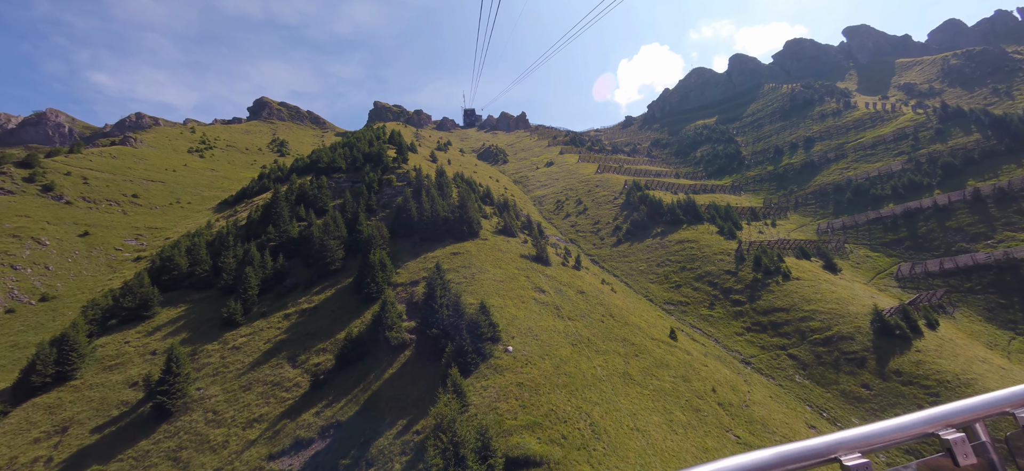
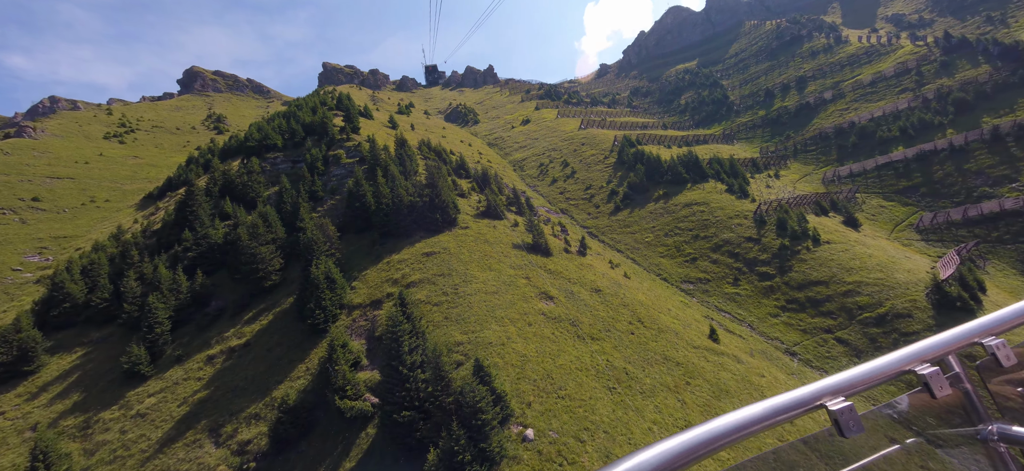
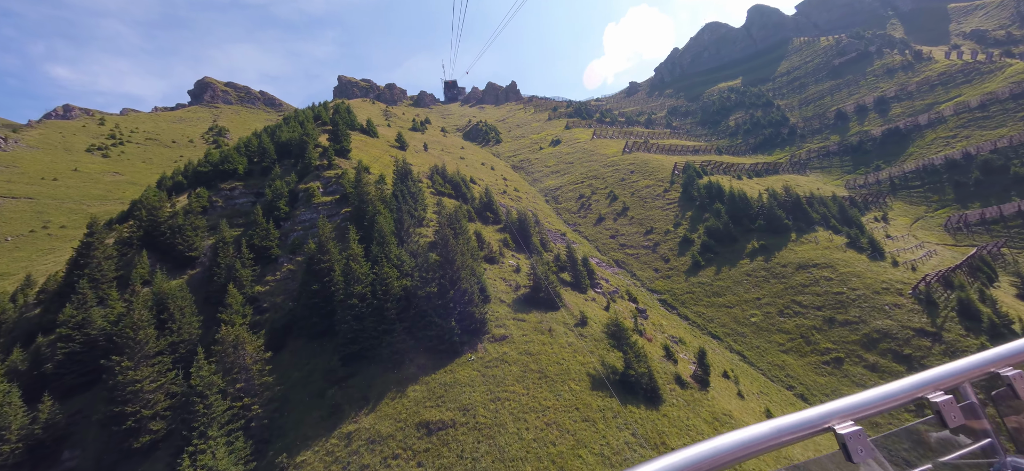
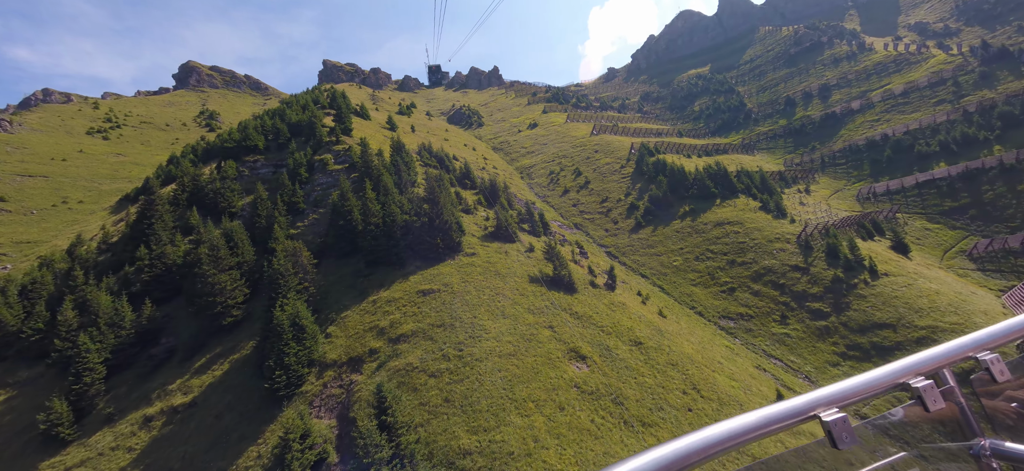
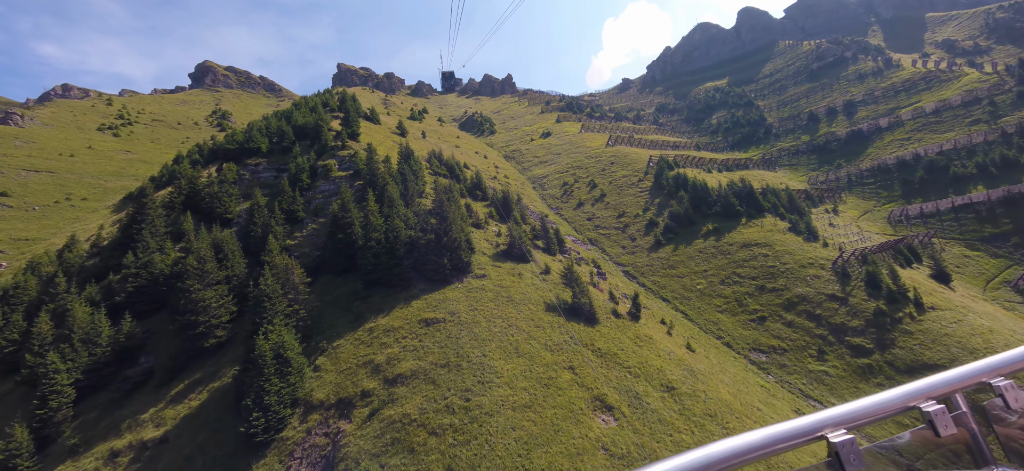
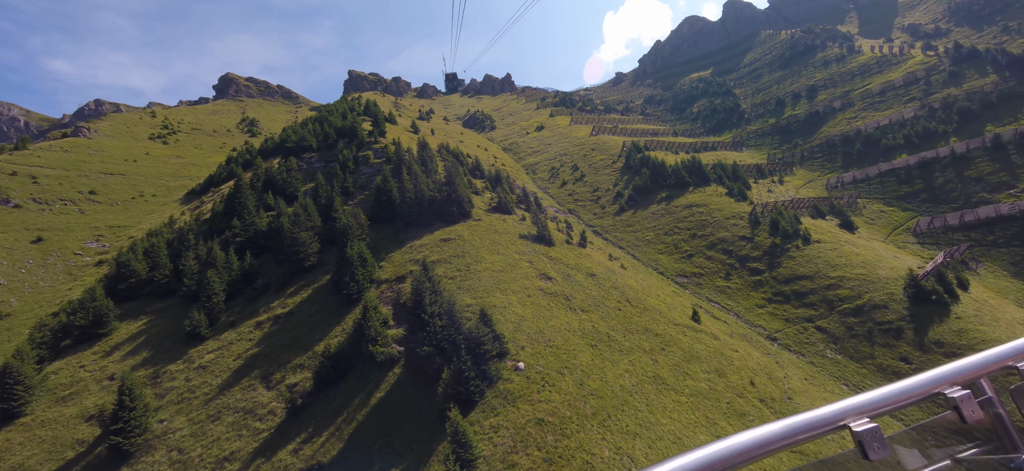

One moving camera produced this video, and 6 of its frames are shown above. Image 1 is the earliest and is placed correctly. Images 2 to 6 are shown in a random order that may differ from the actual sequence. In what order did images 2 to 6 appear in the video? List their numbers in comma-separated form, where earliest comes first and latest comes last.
6, 2, 4, 5, 3
